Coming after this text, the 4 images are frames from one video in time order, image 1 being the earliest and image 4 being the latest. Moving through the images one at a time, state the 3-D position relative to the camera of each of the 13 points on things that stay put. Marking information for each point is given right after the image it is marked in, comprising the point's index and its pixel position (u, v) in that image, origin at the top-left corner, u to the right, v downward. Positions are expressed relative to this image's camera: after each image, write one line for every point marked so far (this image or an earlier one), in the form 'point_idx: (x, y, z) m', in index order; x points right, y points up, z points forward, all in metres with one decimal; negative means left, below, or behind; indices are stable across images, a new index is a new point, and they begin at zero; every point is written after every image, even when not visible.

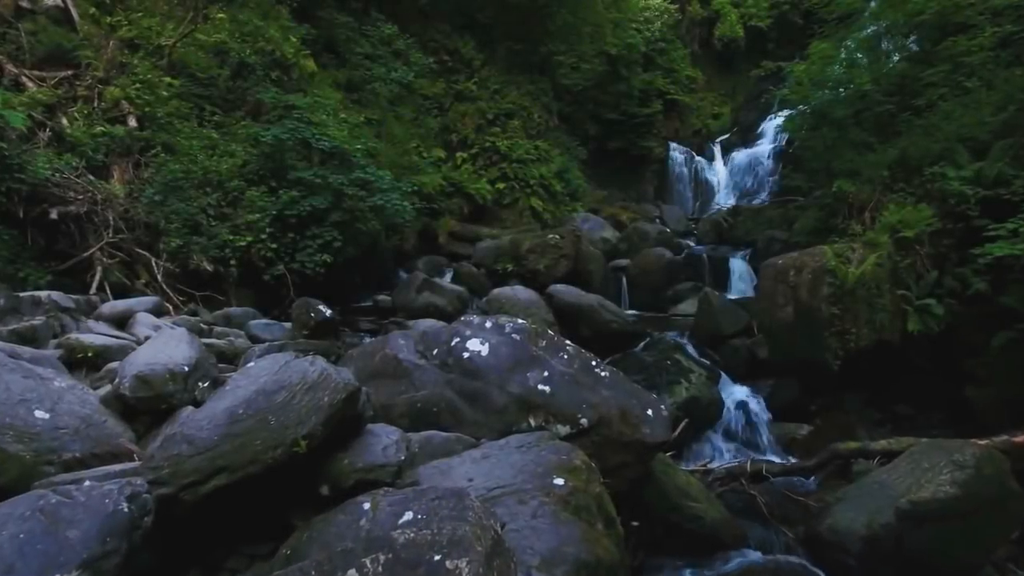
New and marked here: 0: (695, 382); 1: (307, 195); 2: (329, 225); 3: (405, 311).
0: (+1.7, -0.9, +6.0) m
1: (-2.7, +1.2, +8.5) m
2: (-2.4, +0.8, +8.7) m
3: (-1.4, -0.3, +8.8) m
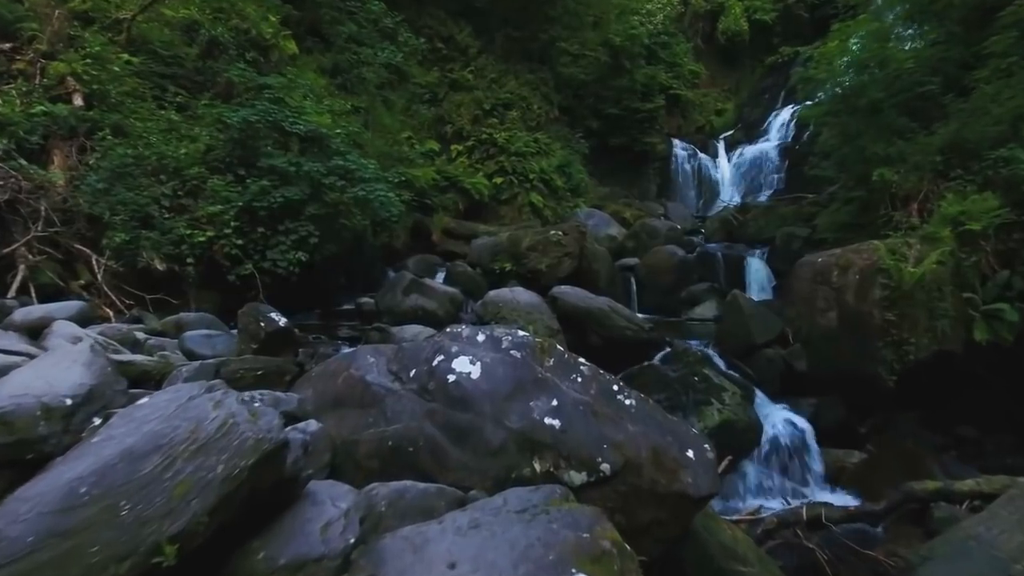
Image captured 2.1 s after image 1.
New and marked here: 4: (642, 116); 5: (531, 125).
0: (+1.7, -0.9, +5.0) m
1: (-2.7, +1.2, +7.6) m
2: (-2.4, +0.8, +7.7) m
3: (-1.5, -0.3, +7.8) m
4: (+3.2, +4.3, +16.4) m
5: (+0.5, +3.7, +15.0) m
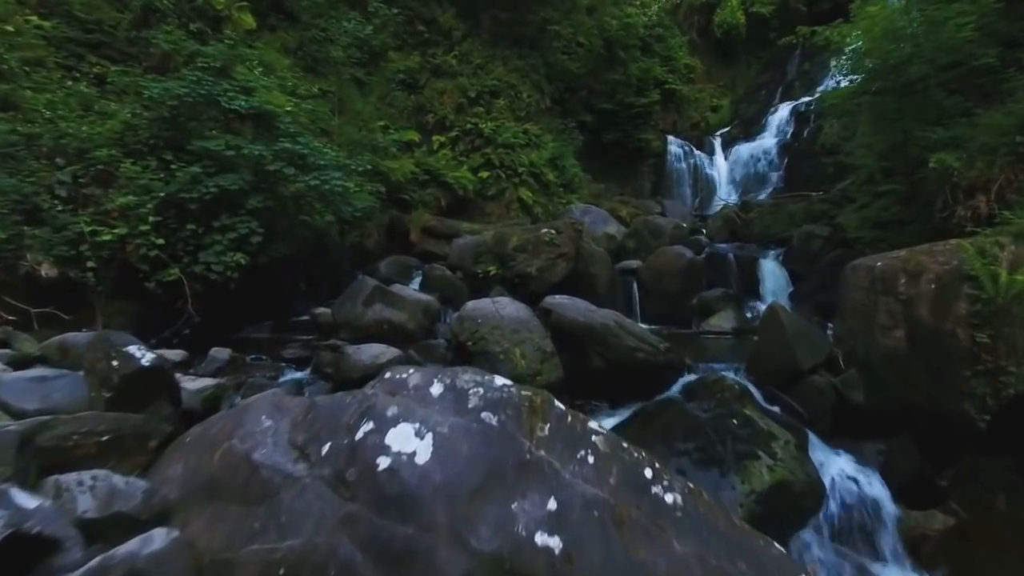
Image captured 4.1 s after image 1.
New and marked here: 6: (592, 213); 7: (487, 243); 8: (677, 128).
0: (+1.6, -1.0, +3.8) m
1: (-2.8, +1.1, +6.3) m
2: (-2.6, +0.7, +6.4) m
3: (-1.6, -0.4, +6.5) m
4: (+2.9, +4.2, +15.1) m
5: (+0.2, +3.6, +13.7) m
6: (+1.3, +1.3, +11.0) m
7: (-0.3, +0.6, +8.6) m
8: (+4.3, +4.3, +16.8) m
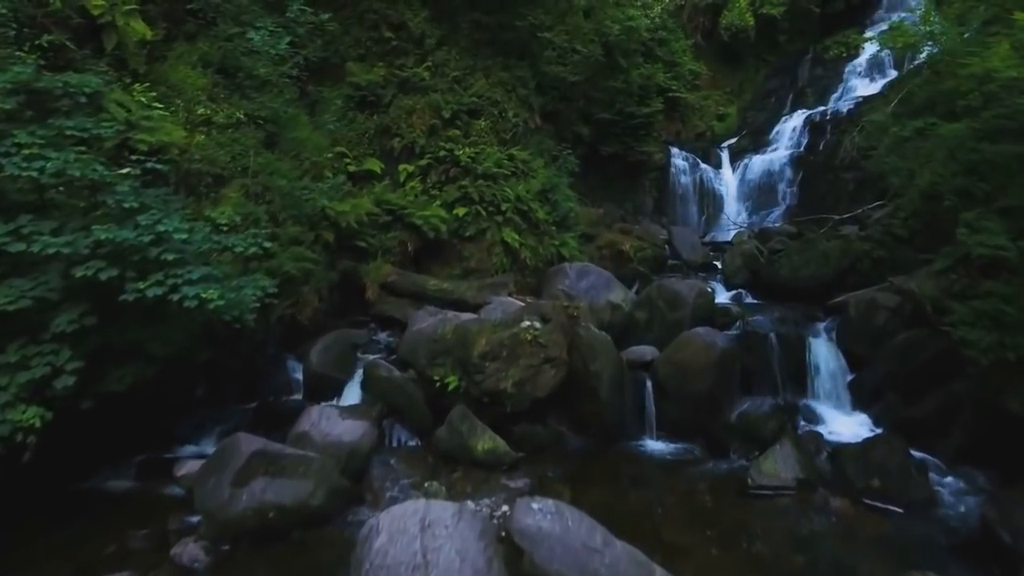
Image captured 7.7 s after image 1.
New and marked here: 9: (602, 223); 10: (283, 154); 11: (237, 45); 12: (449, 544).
0: (+1.3, -2.0, +1.5) m
1: (-3.1, +0.1, +3.9) m
2: (-2.9, -0.3, +4.1) m
3: (-1.9, -1.5, +4.2) m
4: (+2.5, +3.2, +12.8) m
5: (-0.1, +2.6, +11.4) m
6: (+1.0, +0.2, +8.7) m
7: (-0.6, -0.5, +6.3) m
8: (+3.9, +3.2, +14.6) m
9: (+1.6, +1.0, +11.8) m
10: (-3.0, +1.8, +8.5) m
11: (-3.8, +3.3, +8.9) m
12: (-0.3, -1.2, +2.9) m
